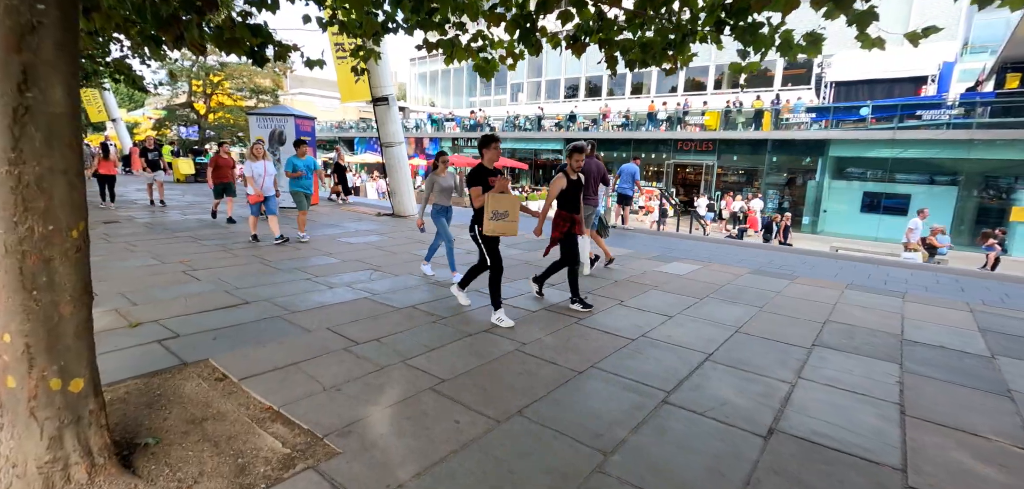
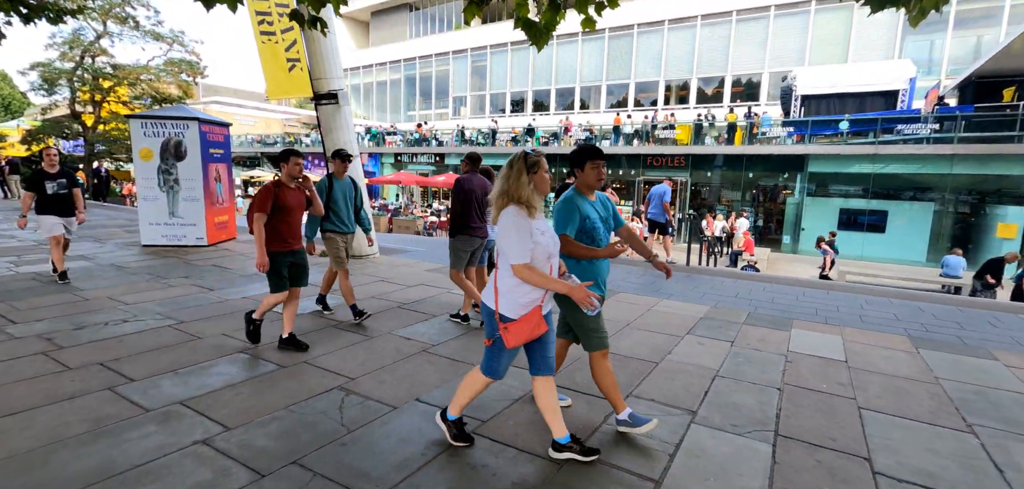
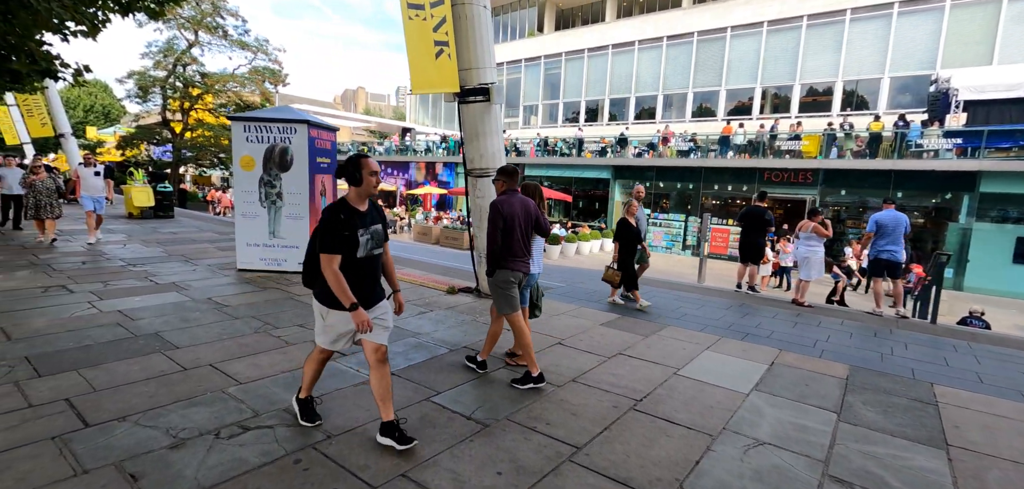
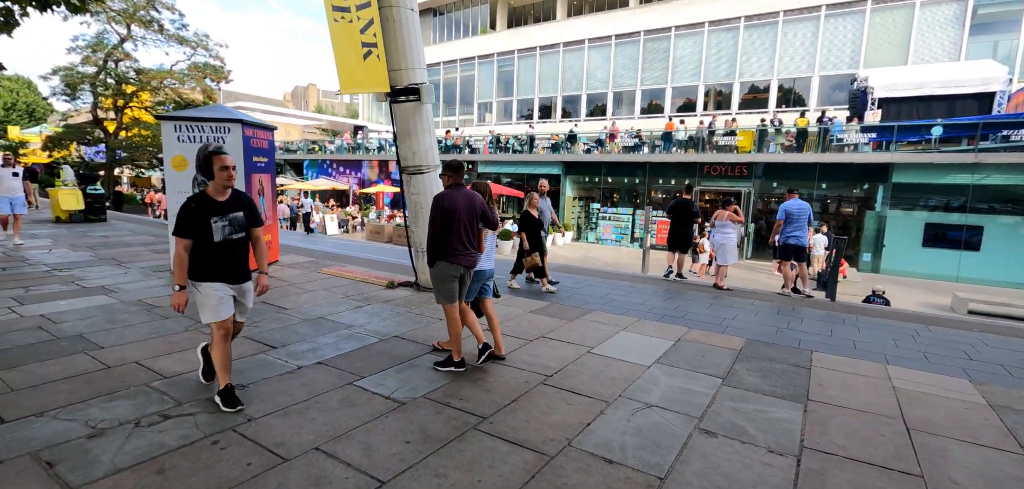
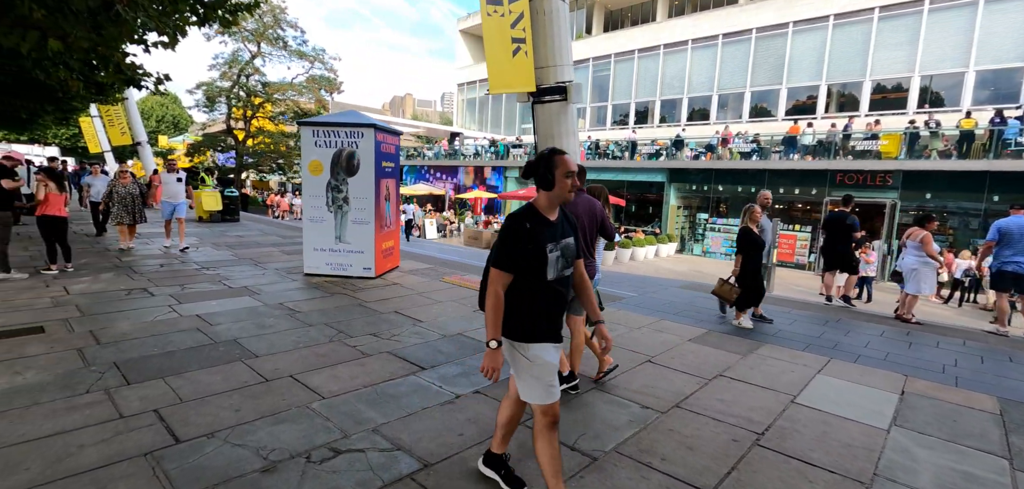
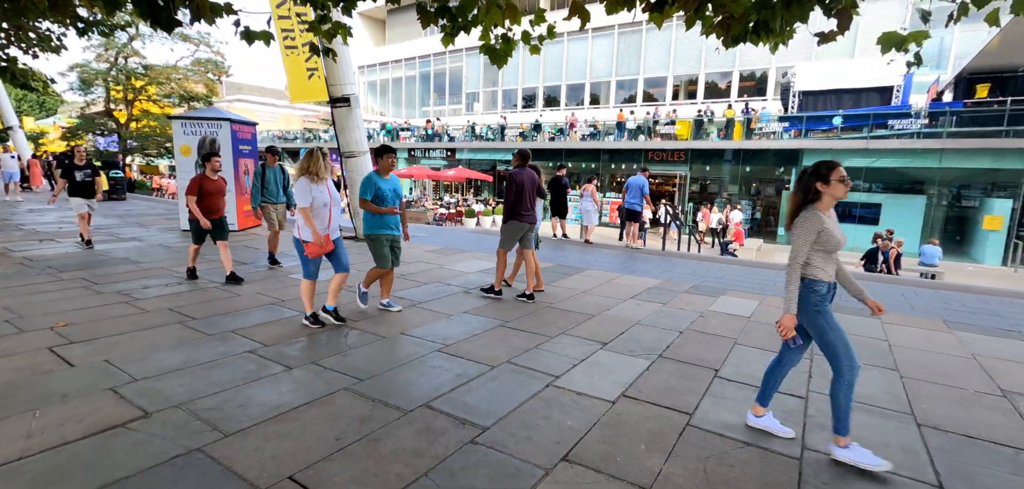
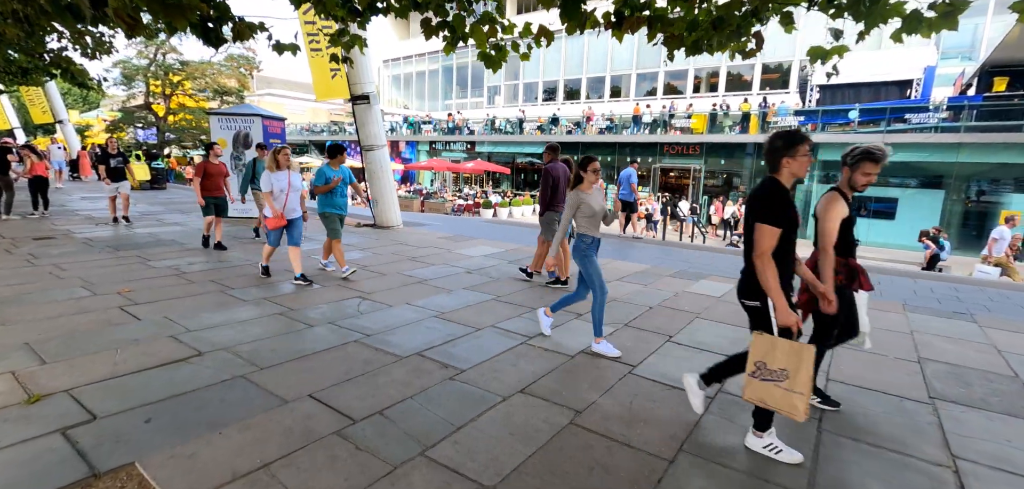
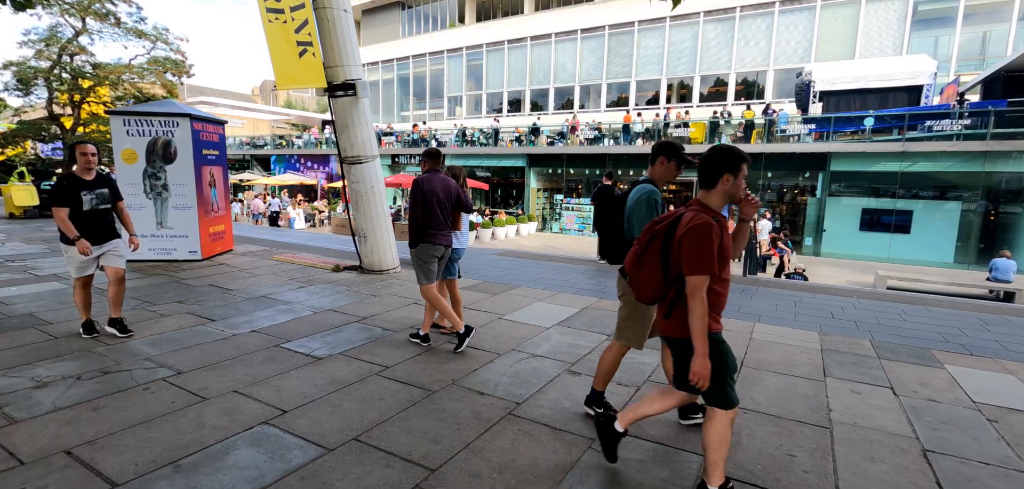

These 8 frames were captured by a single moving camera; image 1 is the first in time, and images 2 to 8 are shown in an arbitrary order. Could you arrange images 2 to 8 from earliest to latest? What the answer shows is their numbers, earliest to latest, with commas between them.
7, 6, 2, 8, 4, 3, 5
